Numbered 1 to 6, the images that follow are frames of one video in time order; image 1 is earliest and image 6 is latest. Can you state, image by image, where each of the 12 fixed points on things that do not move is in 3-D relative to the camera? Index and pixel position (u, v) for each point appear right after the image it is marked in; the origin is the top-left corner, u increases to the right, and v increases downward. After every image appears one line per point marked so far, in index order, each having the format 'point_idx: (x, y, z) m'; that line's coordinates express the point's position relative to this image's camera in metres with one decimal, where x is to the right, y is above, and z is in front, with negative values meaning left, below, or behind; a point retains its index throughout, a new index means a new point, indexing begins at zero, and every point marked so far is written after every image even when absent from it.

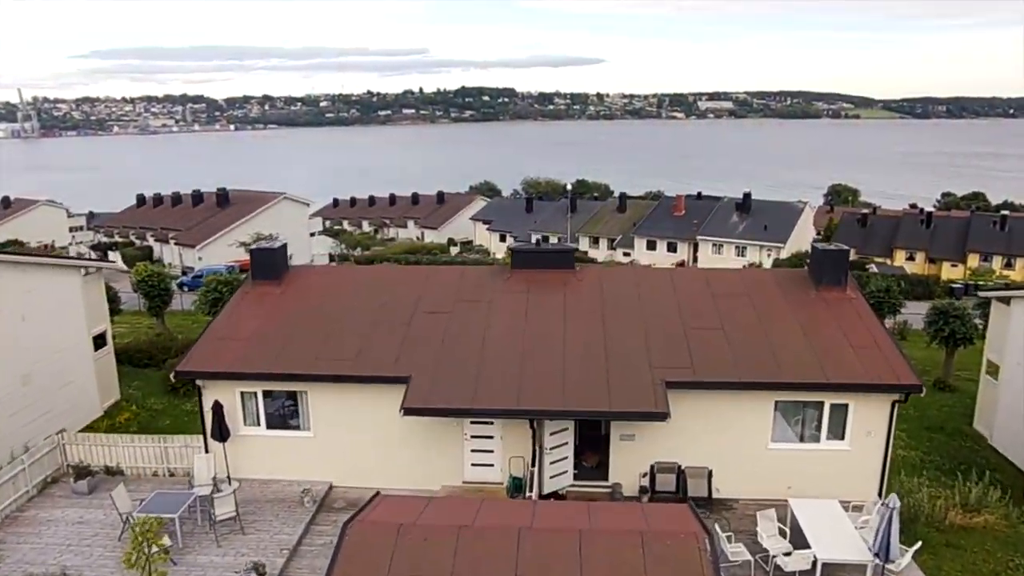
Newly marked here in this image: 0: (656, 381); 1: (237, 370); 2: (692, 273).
0: (+2.1, -1.3, +11.3) m
1: (-4.2, -1.3, +12.0) m
2: (+3.3, +0.3, +14.3) m
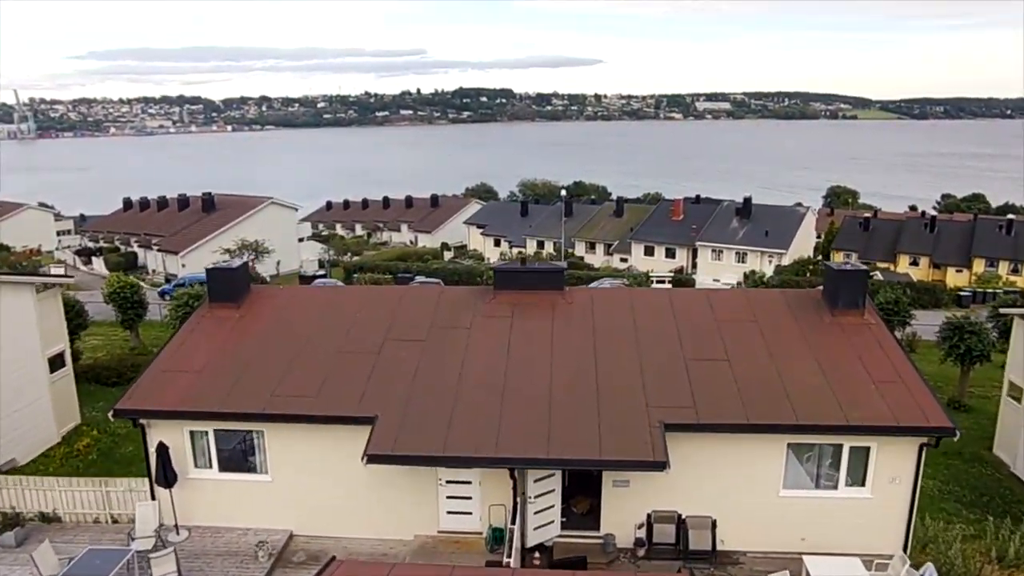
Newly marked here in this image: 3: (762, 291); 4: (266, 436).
0: (+1.8, -1.7, +10.0) m
1: (-4.5, -1.6, +10.7) m
2: (+3.0, 0.0, +13.0) m
3: (+4.1, 0.0, +12.9) m
4: (-3.4, -2.0, +10.9) m
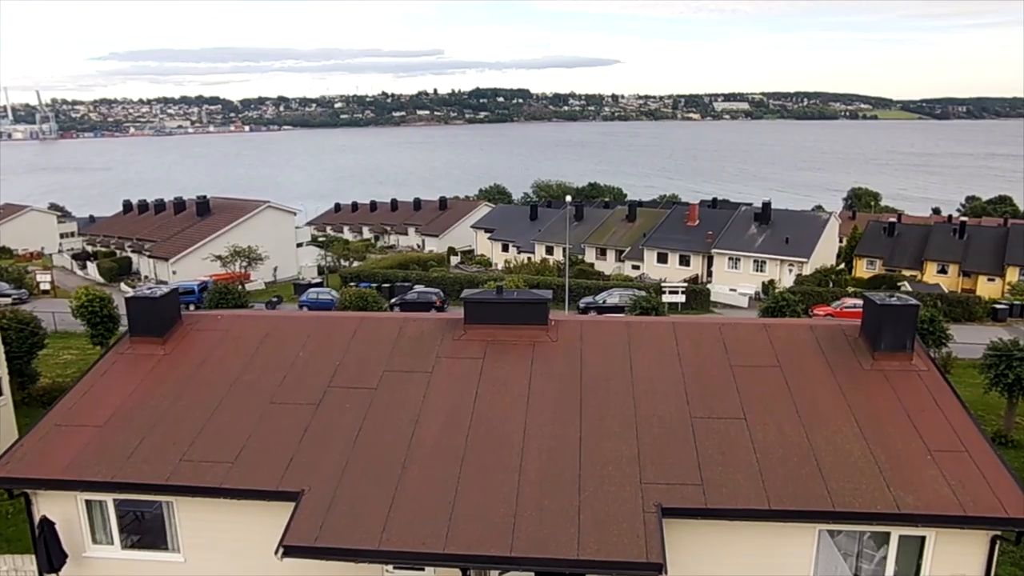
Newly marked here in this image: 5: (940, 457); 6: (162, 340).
0: (+1.4, -2.2, +7.9) m
1: (-4.9, -2.1, +8.7) m
2: (+2.6, -0.5, +10.8) m
3: (+3.8, -0.5, +10.7) m
4: (-3.8, -2.5, +8.9) m
5: (+4.5, -1.8, +8.3) m
6: (-5.0, -0.7, +11.1) m
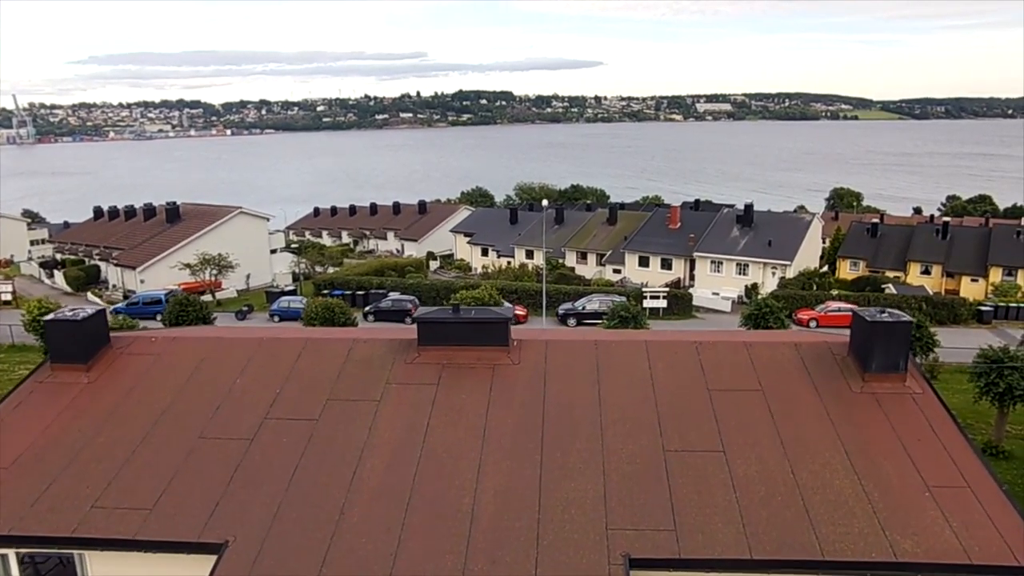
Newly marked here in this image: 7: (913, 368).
0: (+0.9, -2.4, +7.0) m
1: (-5.4, -2.3, +7.7) m
2: (+2.1, -0.7, +9.9) m
3: (+3.2, -0.7, +9.9) m
4: (-4.3, -2.7, +7.9) m
5: (+4.1, -2.0, +7.5) m
6: (-5.5, -1.0, +10.1) m
7: (+4.7, -0.9, +9.2) m
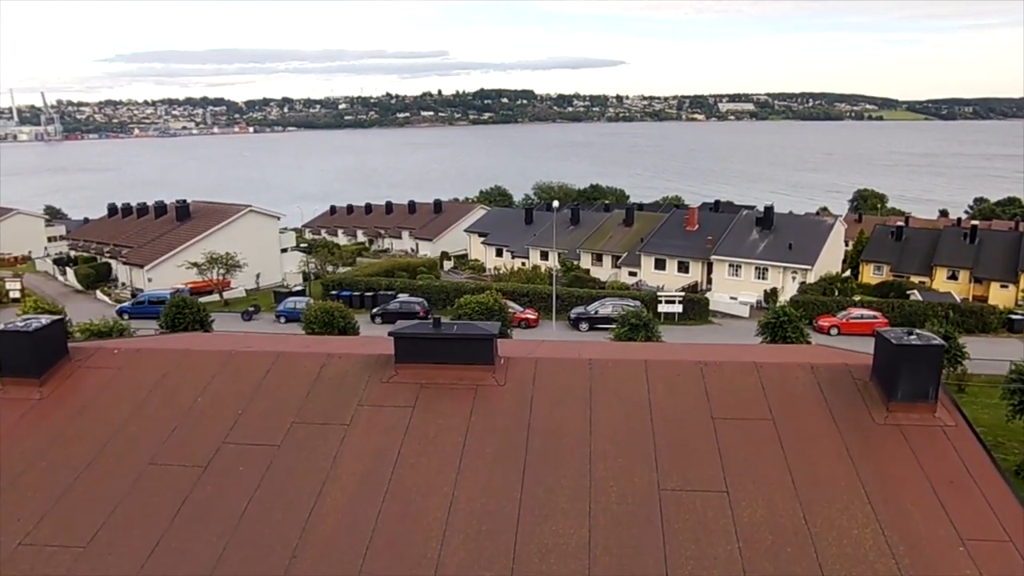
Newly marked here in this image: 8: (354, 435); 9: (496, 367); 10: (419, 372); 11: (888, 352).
0: (+0.7, -2.5, +6.1) m
1: (-5.6, -2.5, +6.9) m
2: (+1.9, -0.9, +9.0) m
3: (+3.1, -0.9, +8.9) m
4: (-4.5, -2.9, +7.1) m
5: (+3.8, -2.2, +6.5) m
6: (-5.7, -1.1, +9.4) m
7: (+4.5, -1.1, +8.2) m
8: (-1.6, -1.5, +8.2) m
9: (-0.2, -0.9, +9.0) m
10: (-1.1, -1.0, +9.0) m
11: (+3.9, -0.7, +8.1) m
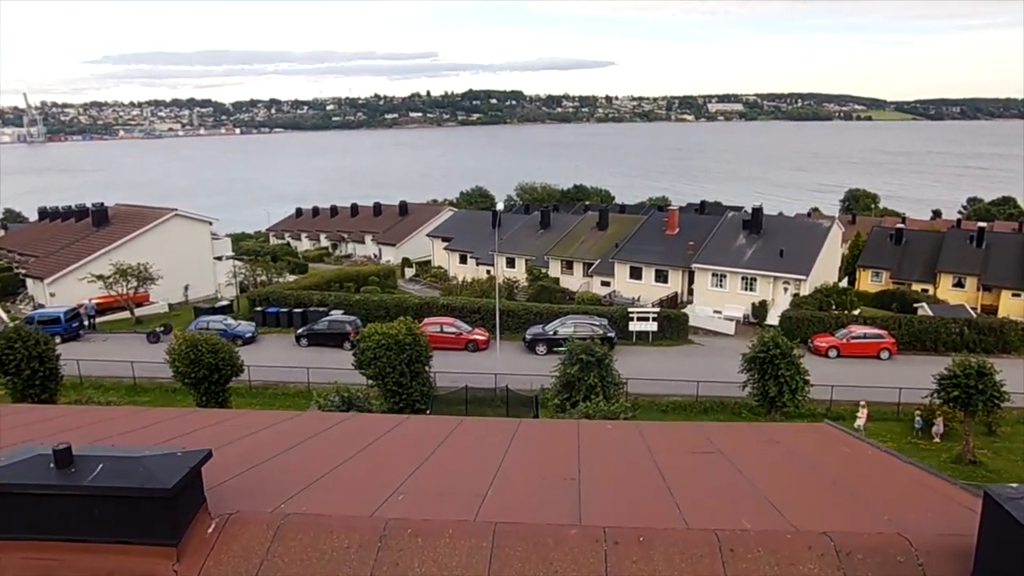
0: (-0.9, -3.1, +1.4) m
1: (-7.2, -3.0, +2.2) m
2: (+0.3, -1.4, +4.4) m
3: (+1.4, -1.4, +4.3) m
4: (-6.1, -3.4, +2.4) m
5: (+2.2, -2.7, +1.9) m
6: (-7.3, -1.7, +4.7) m
7: (+2.9, -1.6, +3.6) m
8: (-3.3, -2.1, +3.5) m
9: (-1.8, -1.4, +4.4) m
10: (-2.7, -1.5, +4.3) m
11: (+2.3, -1.2, +3.5) m
